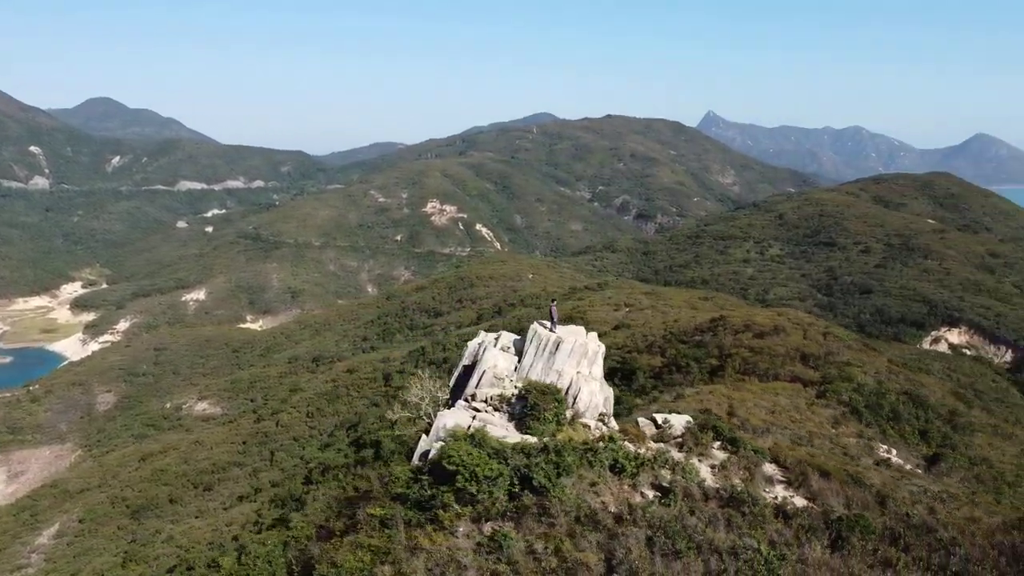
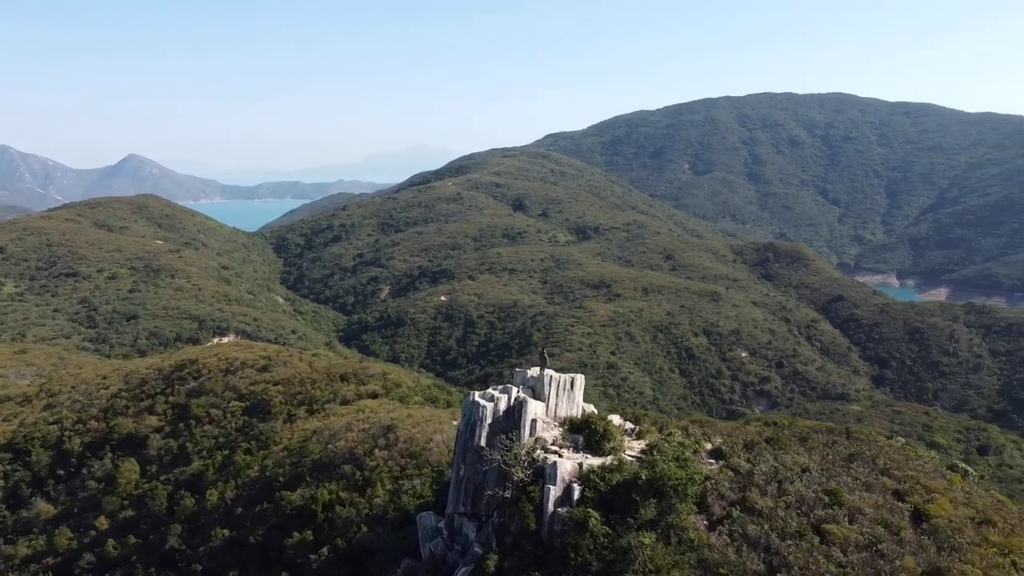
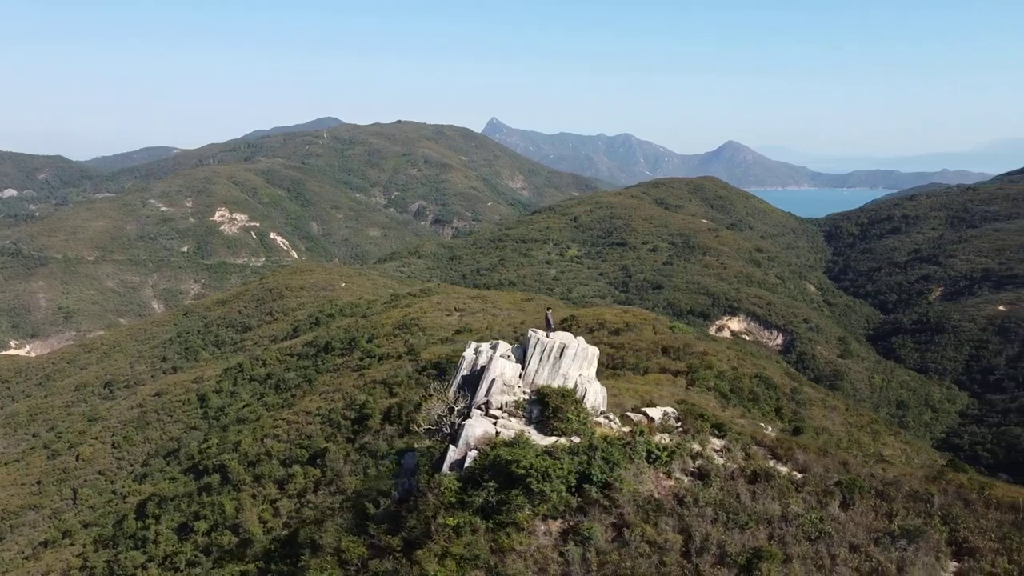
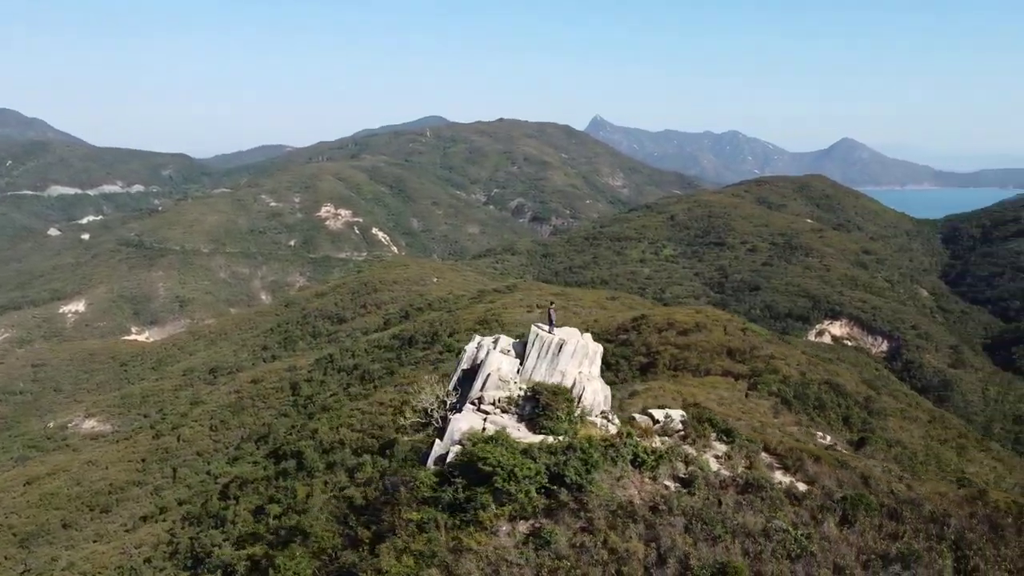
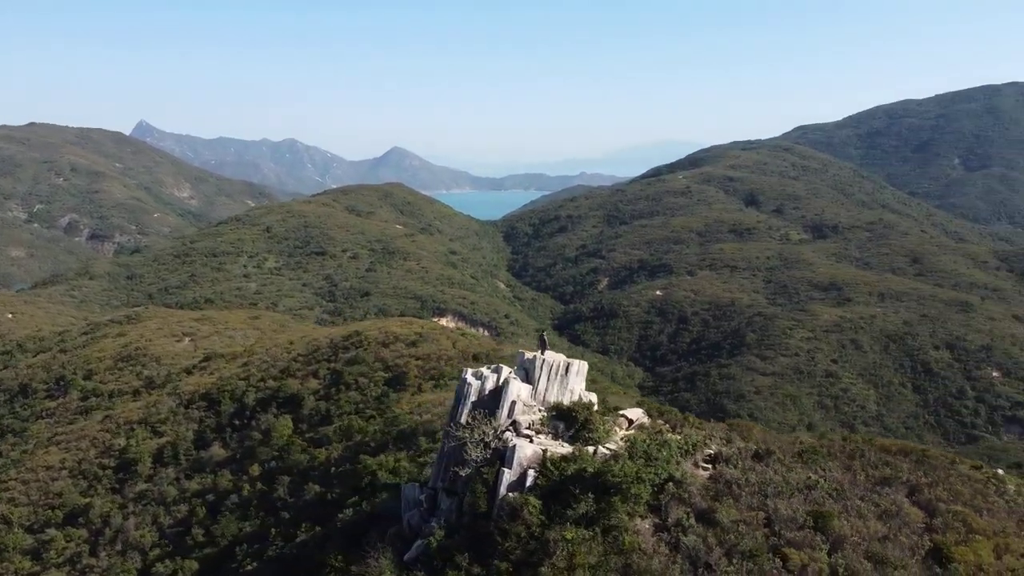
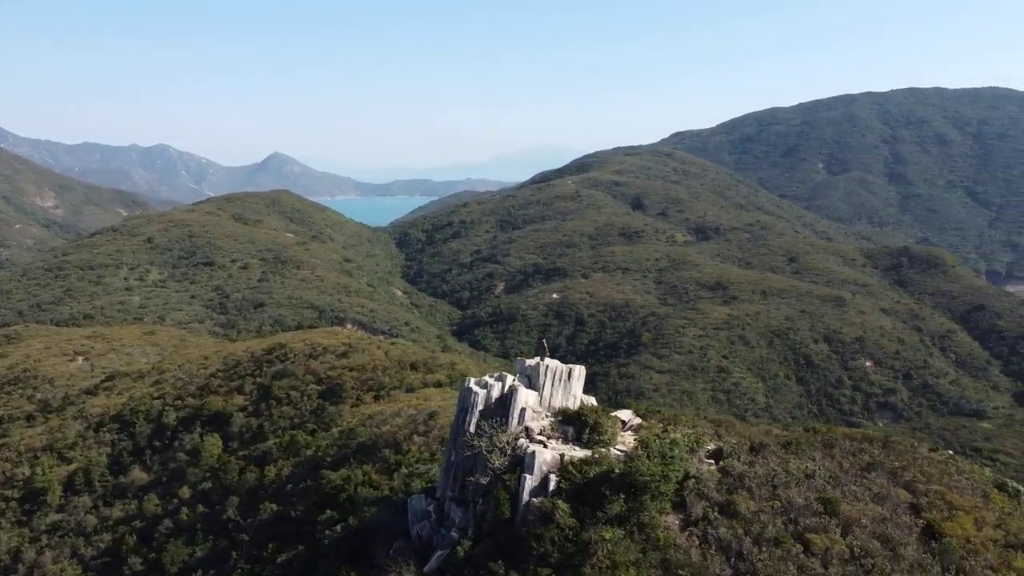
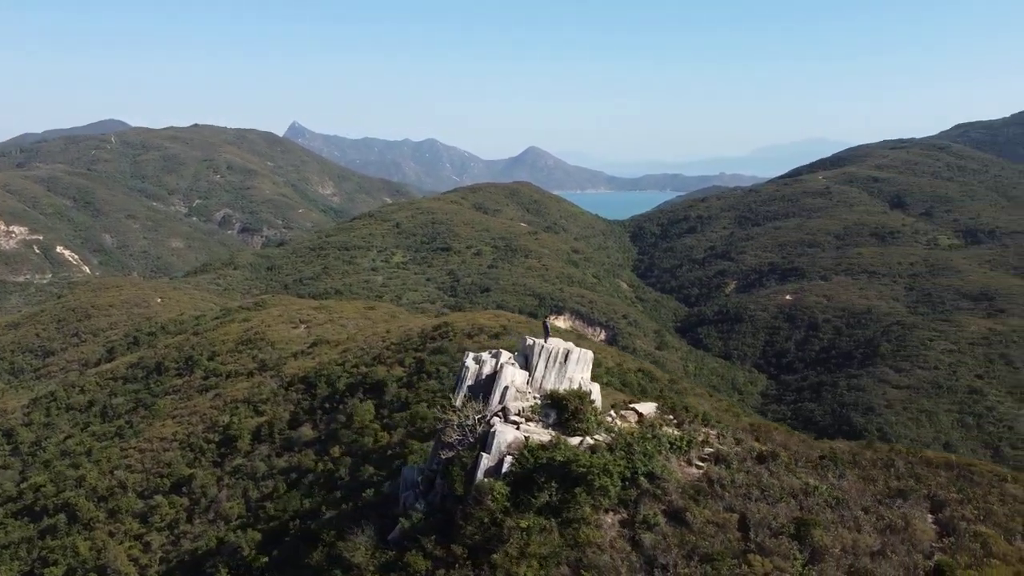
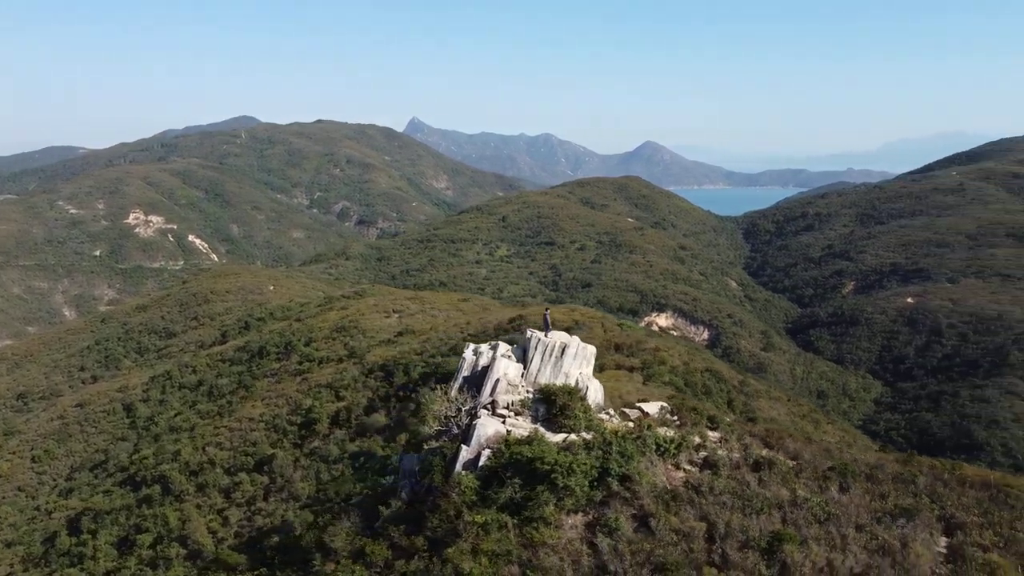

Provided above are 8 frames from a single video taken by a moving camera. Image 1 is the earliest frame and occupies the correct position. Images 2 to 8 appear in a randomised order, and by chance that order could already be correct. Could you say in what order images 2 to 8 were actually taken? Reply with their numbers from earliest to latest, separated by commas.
4, 3, 8, 7, 5, 6, 2
